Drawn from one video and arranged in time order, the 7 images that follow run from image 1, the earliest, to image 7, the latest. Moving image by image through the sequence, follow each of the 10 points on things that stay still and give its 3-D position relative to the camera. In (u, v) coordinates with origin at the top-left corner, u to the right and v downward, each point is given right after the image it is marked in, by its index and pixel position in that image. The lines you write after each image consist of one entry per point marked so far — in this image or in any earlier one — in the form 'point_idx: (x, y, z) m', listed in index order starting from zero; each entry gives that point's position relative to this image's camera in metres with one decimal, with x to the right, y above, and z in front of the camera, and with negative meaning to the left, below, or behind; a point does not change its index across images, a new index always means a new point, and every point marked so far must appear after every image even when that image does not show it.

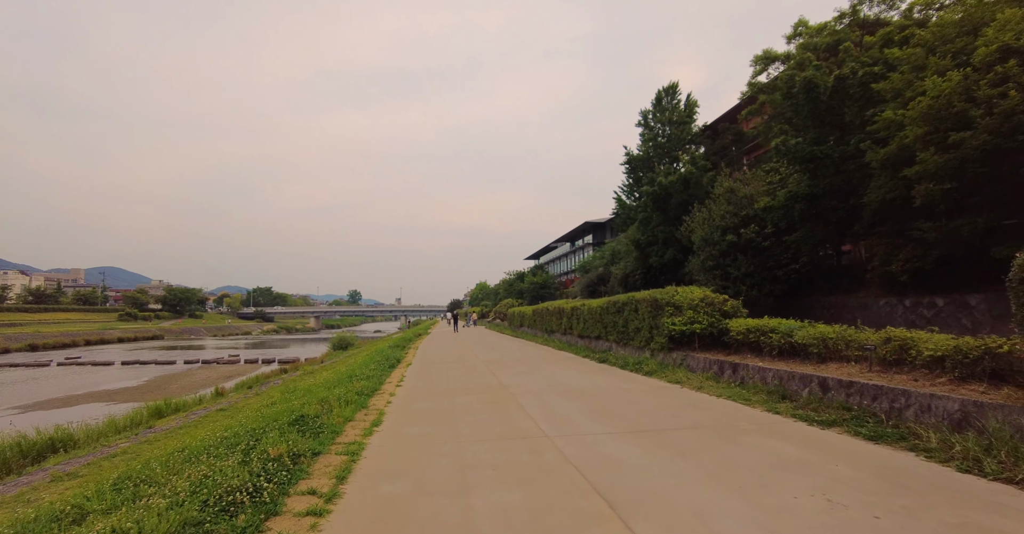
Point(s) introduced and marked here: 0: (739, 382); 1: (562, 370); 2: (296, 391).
0: (+4.2, -2.1, +7.9) m
1: (+1.3, -2.6, +10.9) m
2: (-4.9, -2.8, +9.8) m
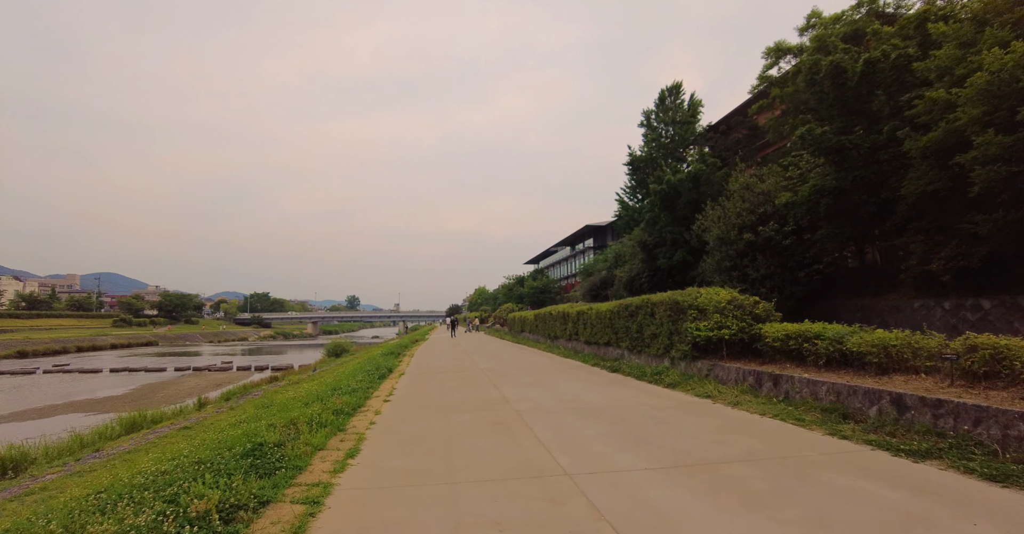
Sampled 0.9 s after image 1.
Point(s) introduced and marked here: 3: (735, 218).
0: (+4.2, -2.0, +6.8) m
1: (+1.4, -2.6, +9.8) m
2: (-4.8, -2.8, +8.7) m
3: (+8.3, +1.8, +16.1) m
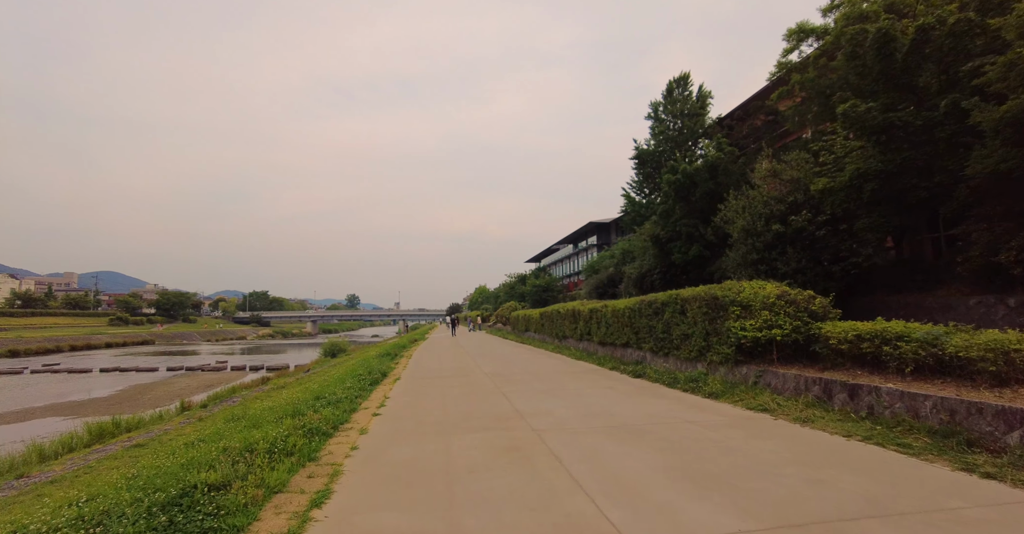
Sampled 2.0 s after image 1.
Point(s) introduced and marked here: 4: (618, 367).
0: (+4.5, -1.9, +5.4) m
1: (+1.7, -2.4, +8.5) m
2: (-4.6, -2.6, +7.4) m
3: (+8.6, +2.0, +14.8) m
4: (+2.8, -2.6, +11.2) m
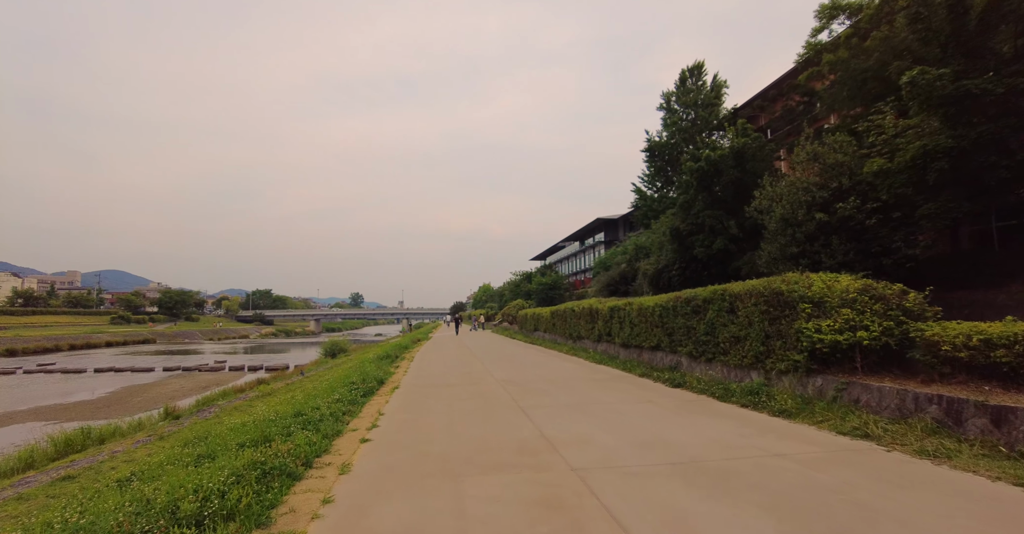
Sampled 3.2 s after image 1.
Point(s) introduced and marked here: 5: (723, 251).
0: (+4.8, -1.7, +4.0) m
1: (+2.0, -2.2, +7.0) m
2: (-4.3, -2.4, +6.0) m
3: (+8.9, +2.2, +13.3) m
4: (+3.1, -2.4, +9.8) m
5: (+9.3, +0.7, +19.1) m
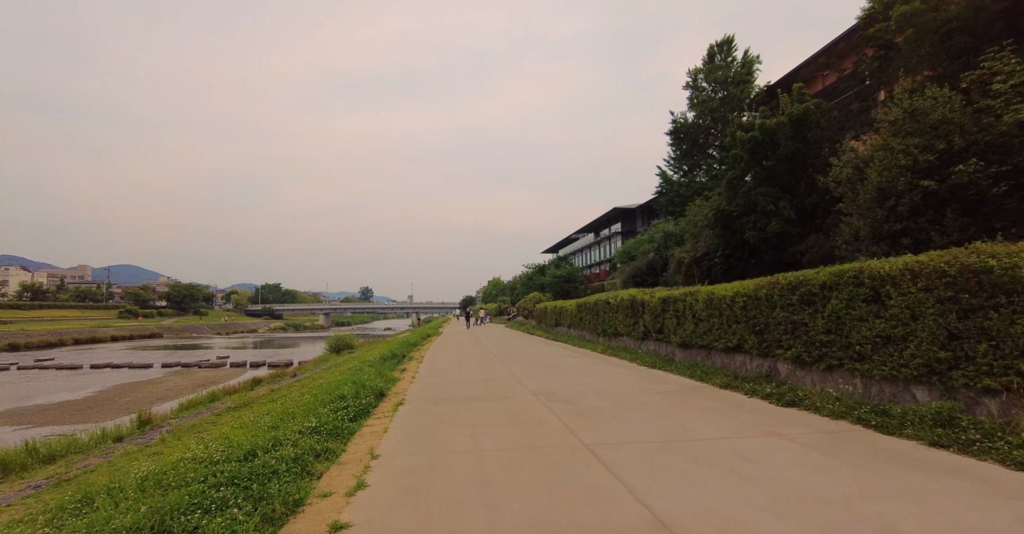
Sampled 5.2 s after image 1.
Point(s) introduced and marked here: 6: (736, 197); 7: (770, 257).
0: (+5.3, -1.3, +1.5) m
1: (+2.6, -1.8, +4.6) m
2: (-3.7, -2.1, +3.7) m
3: (+9.7, +2.7, +10.7) m
4: (+3.8, -2.0, +7.4) m
5: (+10.2, +1.2, +16.5) m
6: (+9.2, +2.9, +17.8) m
7: (+10.3, +0.4, +17.3) m
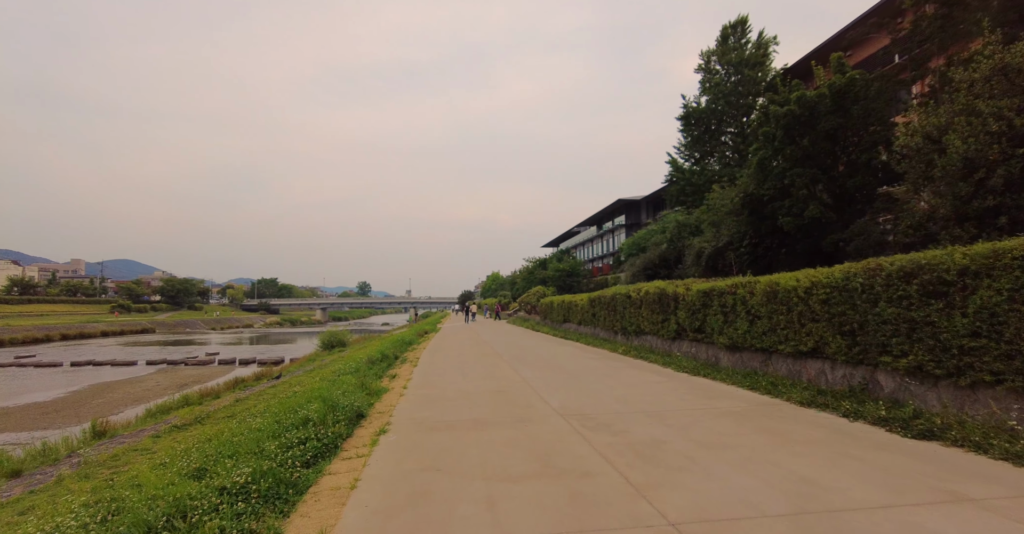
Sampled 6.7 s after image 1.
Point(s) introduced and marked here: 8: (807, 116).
0: (+5.6, -1.2, -0.2) m
1: (+2.9, -1.6, +2.9) m
2: (-3.4, -1.9, +2.0) m
3: (+9.9, +3.0, +8.9) m
4: (+4.1, -1.8, +5.7) m
5: (+10.4, +1.6, +14.8) m
6: (+9.4, +3.3, +16.0) m
7: (+10.5, +0.8, +15.6) m
8: (+10.0, +5.1, +14.8) m
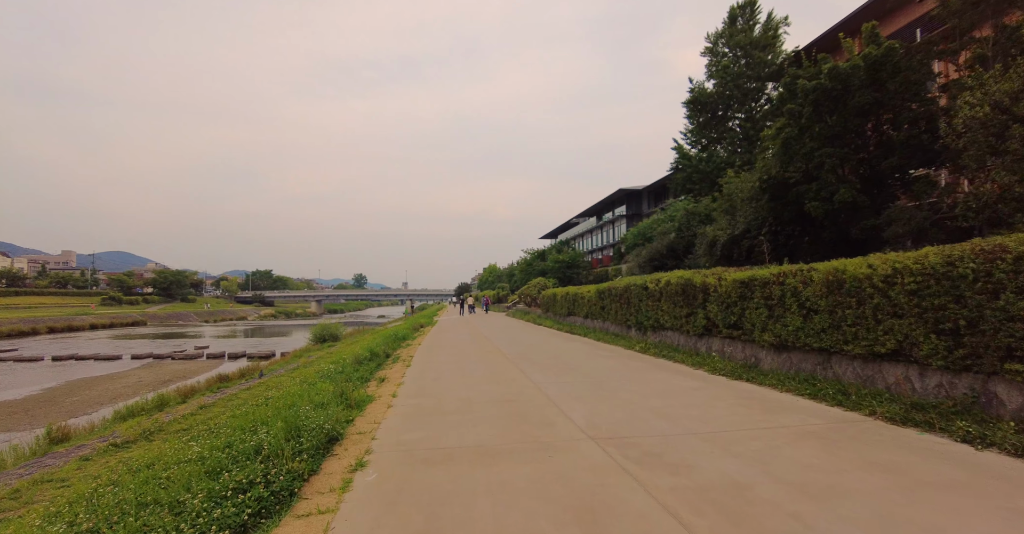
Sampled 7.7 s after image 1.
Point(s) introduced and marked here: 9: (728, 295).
0: (+5.8, -1.1, -1.4) m
1: (+3.1, -1.5, +1.7) m
2: (-3.2, -1.7, +0.7) m
3: (+10.1, +3.2, +7.7) m
4: (+4.3, -1.6, +4.5) m
5: (+10.5, +1.9, +13.6) m
6: (+9.5, +3.6, +14.7) m
7: (+10.6, +1.1, +14.4) m
8: (+10.1, +5.5, +13.5) m
9: (+4.1, -0.5, +8.3) m
